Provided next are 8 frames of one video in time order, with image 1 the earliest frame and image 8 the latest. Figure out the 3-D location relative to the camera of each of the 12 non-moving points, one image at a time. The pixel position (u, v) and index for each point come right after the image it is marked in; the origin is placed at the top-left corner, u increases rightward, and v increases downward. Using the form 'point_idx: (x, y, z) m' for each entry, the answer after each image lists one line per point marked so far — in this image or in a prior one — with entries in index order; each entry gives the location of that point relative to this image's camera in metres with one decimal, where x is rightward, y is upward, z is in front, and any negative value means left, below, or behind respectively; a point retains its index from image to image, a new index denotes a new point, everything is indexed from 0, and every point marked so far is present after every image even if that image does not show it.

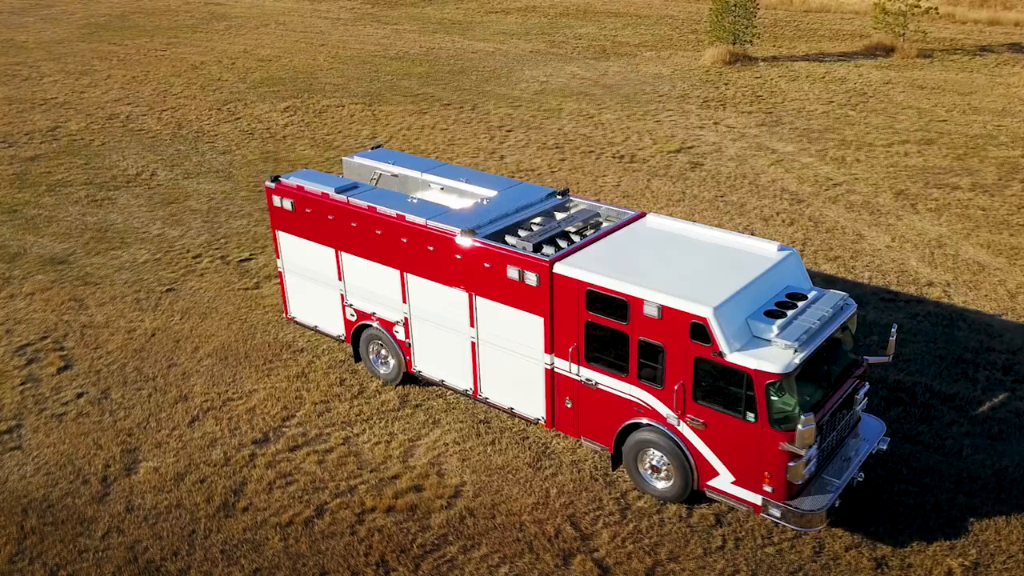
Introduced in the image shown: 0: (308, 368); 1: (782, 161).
0: (-2.5, -1.0, +11.3) m
1: (+5.5, +2.4, +17.9) m
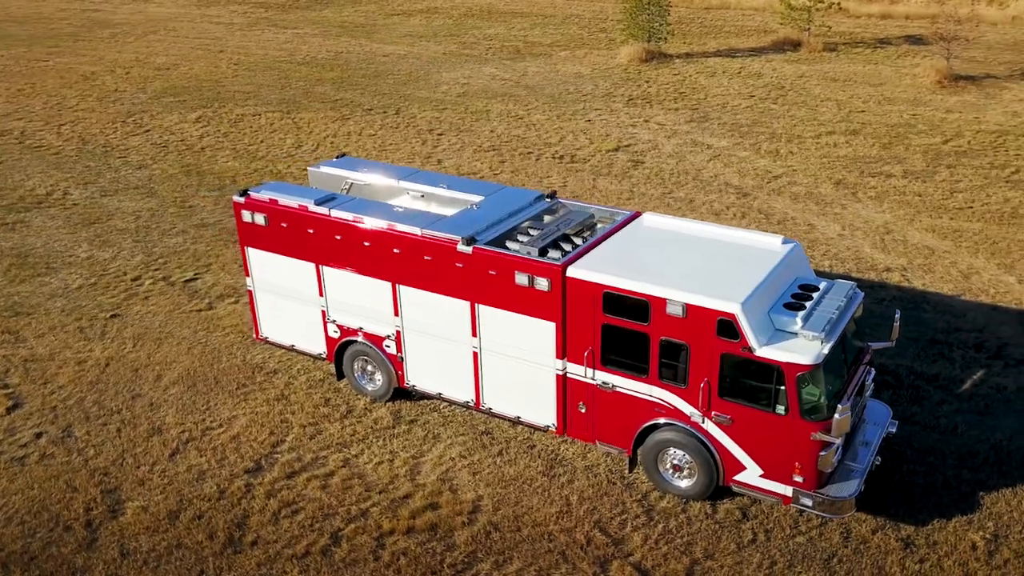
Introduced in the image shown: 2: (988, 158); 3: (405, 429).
0: (-2.6, -1.2, +10.9) m
1: (+4.3, +2.6, +18.4) m
2: (+8.8, +2.3, +16.8) m
3: (-1.1, -1.5, +9.9) m
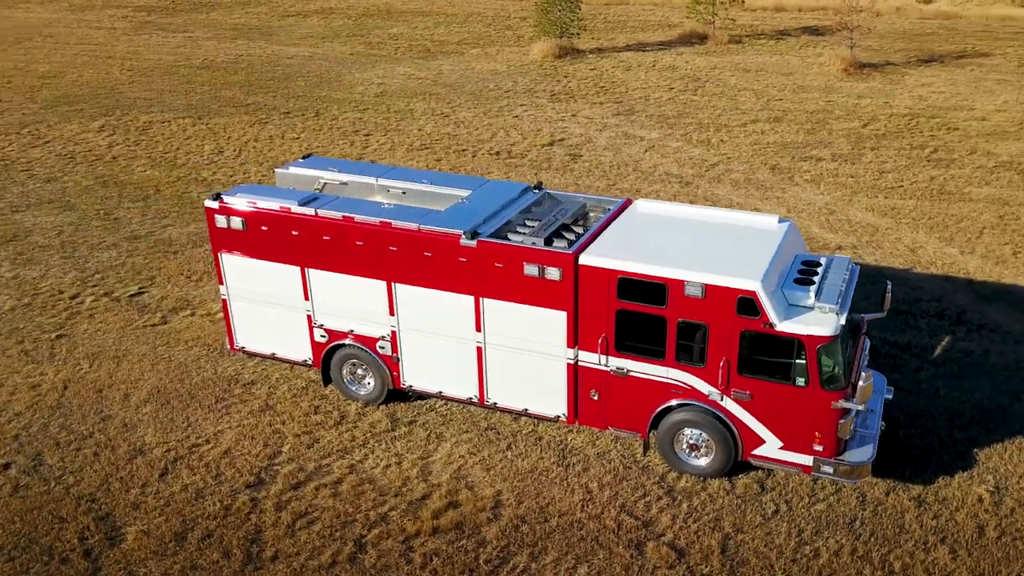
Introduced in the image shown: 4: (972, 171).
0: (-2.7, -1.3, +10.5) m
1: (+3.0, +2.9, +18.8) m
2: (+7.7, +2.8, +17.8) m
3: (-1.1, -1.5, +9.8) m
4: (+8.2, +2.0, +16.1) m
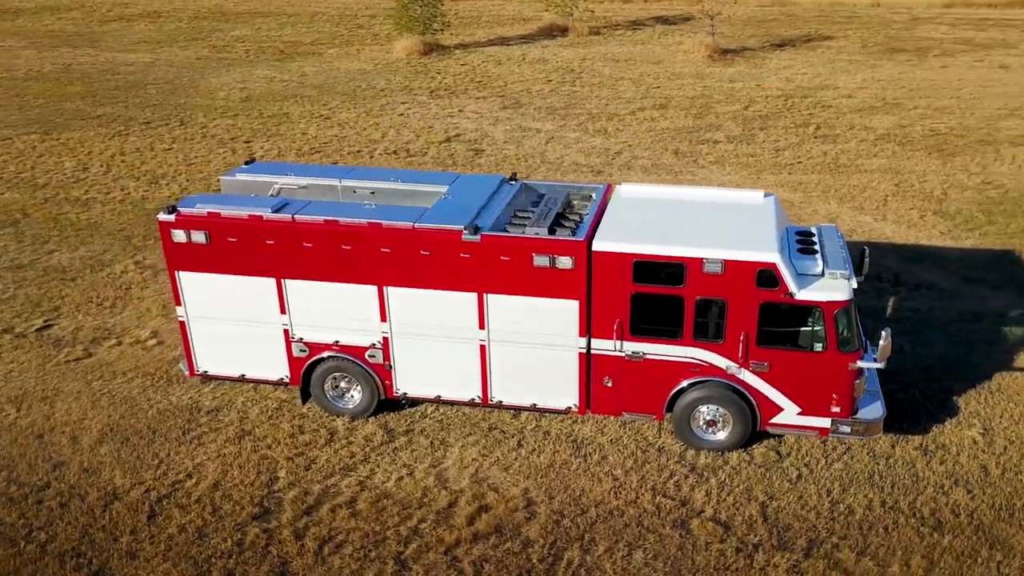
0: (-2.8, -1.5, +9.8) m
1: (+0.9, +3.1, +19.0) m
2: (+5.7, +3.4, +19.0) m
3: (-1.1, -1.6, +9.4) m
4: (+6.6, +2.7, +17.3) m
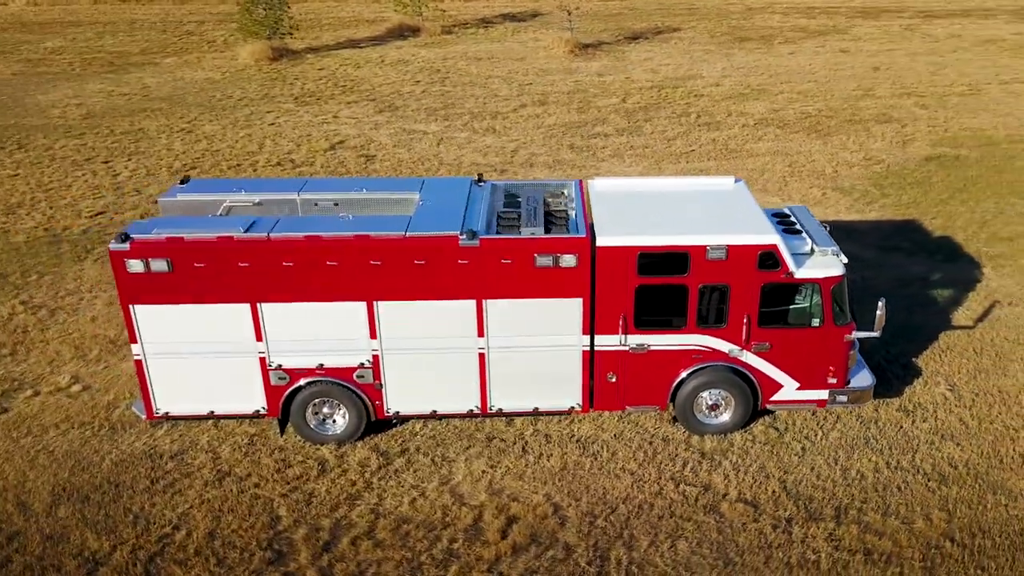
0: (-2.8, -1.8, +9.1) m
1: (-1.4, +3.0, +18.8) m
2: (+3.2, +3.7, +19.6) m
3: (-1.0, -1.7, +9.0) m
4: (+4.5, +3.1, +18.3) m
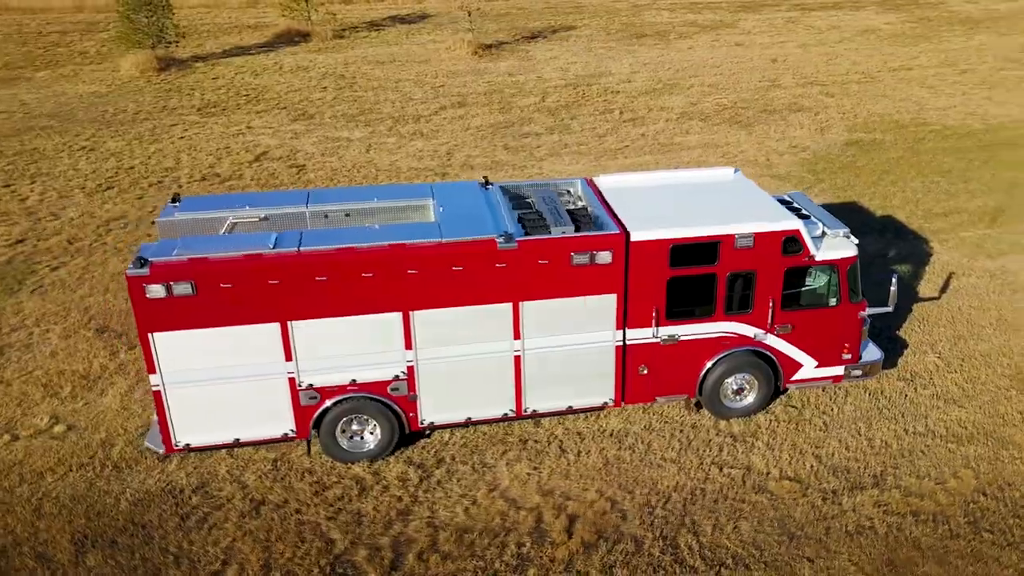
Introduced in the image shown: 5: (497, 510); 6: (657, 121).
0: (-2.4, -1.9, +8.7) m
1: (-2.8, +2.8, +18.5) m
2: (+1.6, +3.9, +20.0) m
3: (-0.6, -1.8, +8.9) m
4: (+3.1, +3.3, +18.9) m
5: (-0.1, -2.0, +8.3) m
6: (+3.0, +3.4, +19.1) m
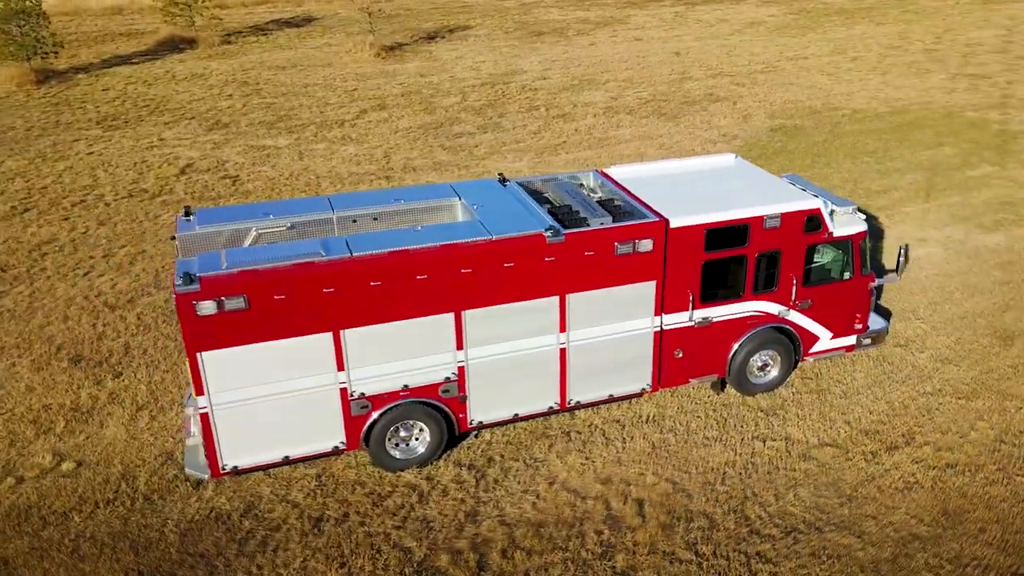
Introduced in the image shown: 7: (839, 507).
0: (-1.8, -2.0, +8.4) m
1: (-4.0, +2.6, +18.0) m
2: (0.0, +4.0, +20.2) m
3: (-0.1, -1.7, +8.8) m
4: (+1.7, +3.5, +19.3) m
5: (+0.5, -2.0, +8.4) m
6: (+1.5, +3.6, +19.5) m
7: (+2.9, -1.9, +8.2) m
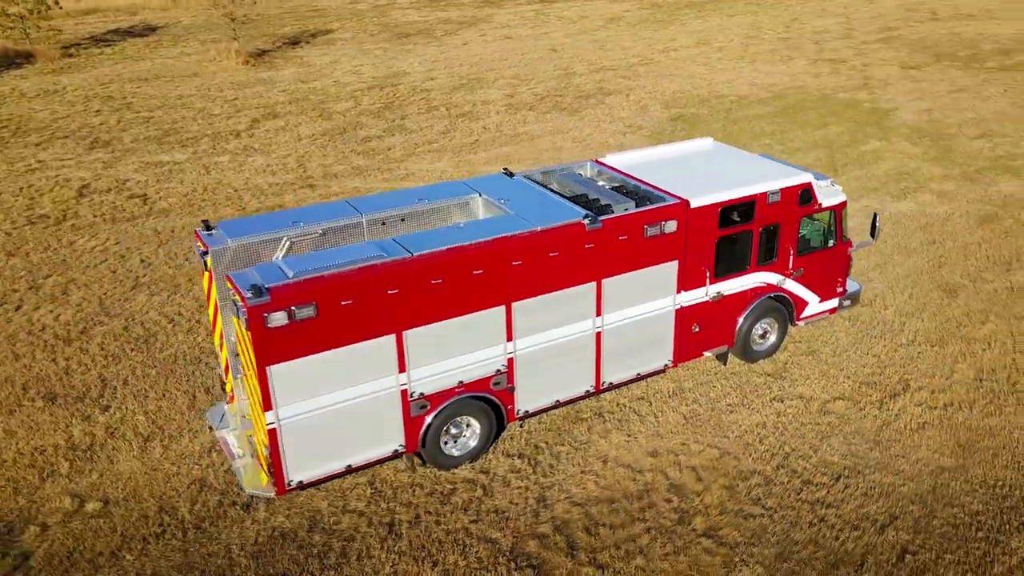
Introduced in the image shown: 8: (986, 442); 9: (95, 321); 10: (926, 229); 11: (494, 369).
0: (-1.2, -2.1, +8.3) m
1: (-5.5, +2.3, +17.2) m
2: (-2.1, +3.9, +20.2) m
3: (+0.4, -1.6, +9.0) m
4: (-0.2, +3.6, +19.6) m
5: (+1.1, -1.8, +8.7) m
6: (-0.5, +3.7, +19.8) m
7: (+3.5, -1.6, +9.0) m
8: (+4.6, -1.5, +9.0) m
9: (-5.5, -0.4, +12.1) m
10: (+6.1, +0.9, +13.6) m
11: (-0.2, -0.8, +8.7) m
